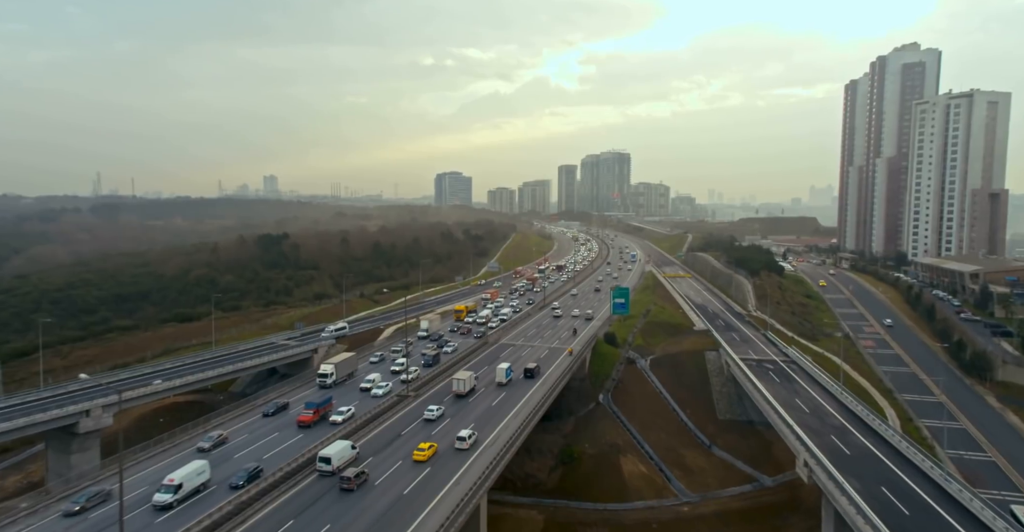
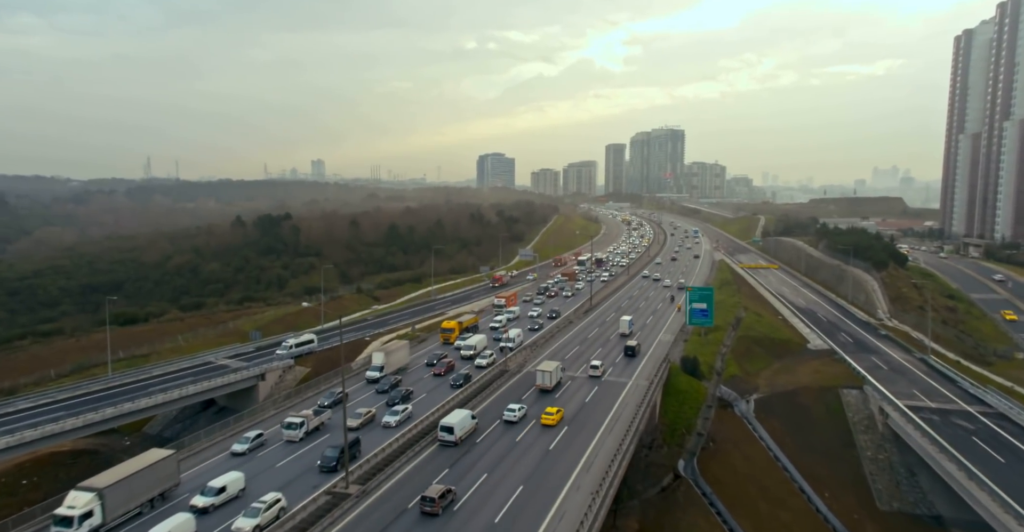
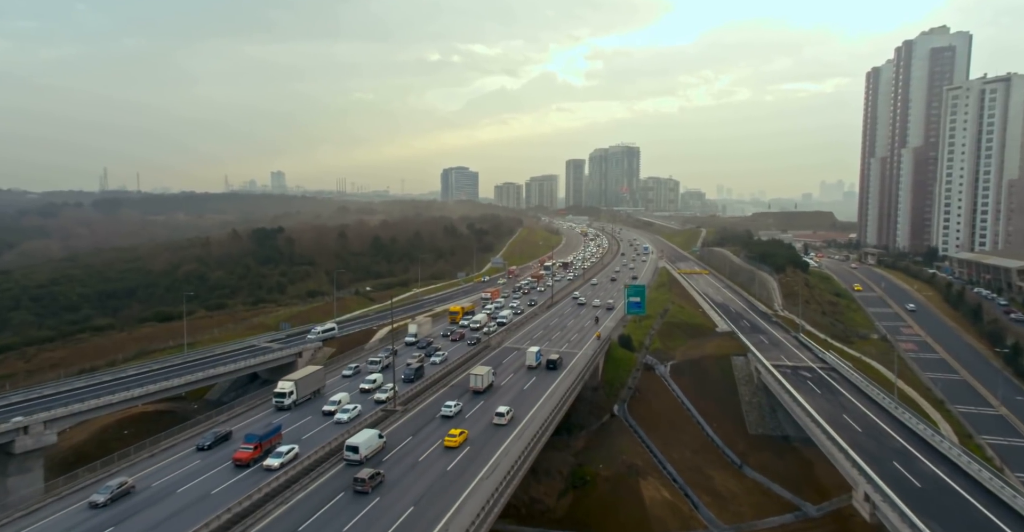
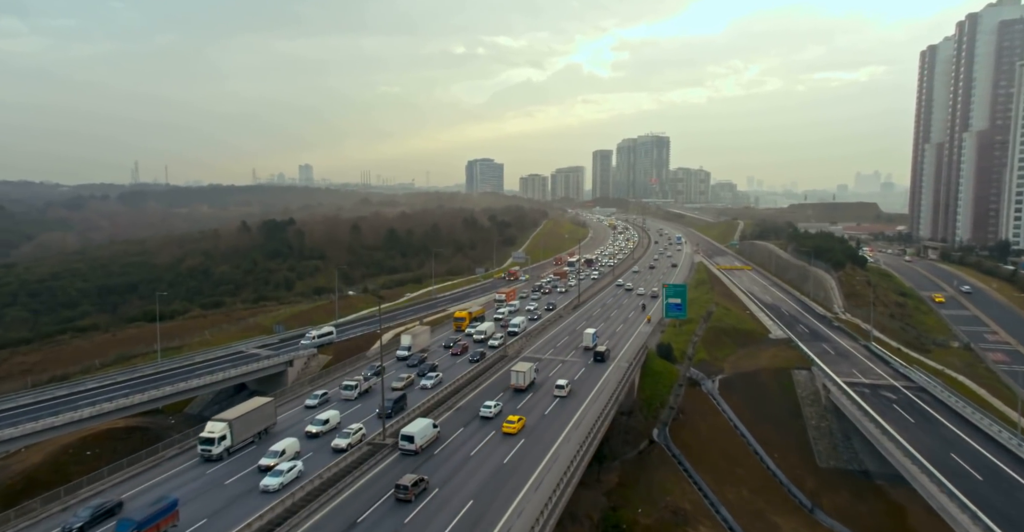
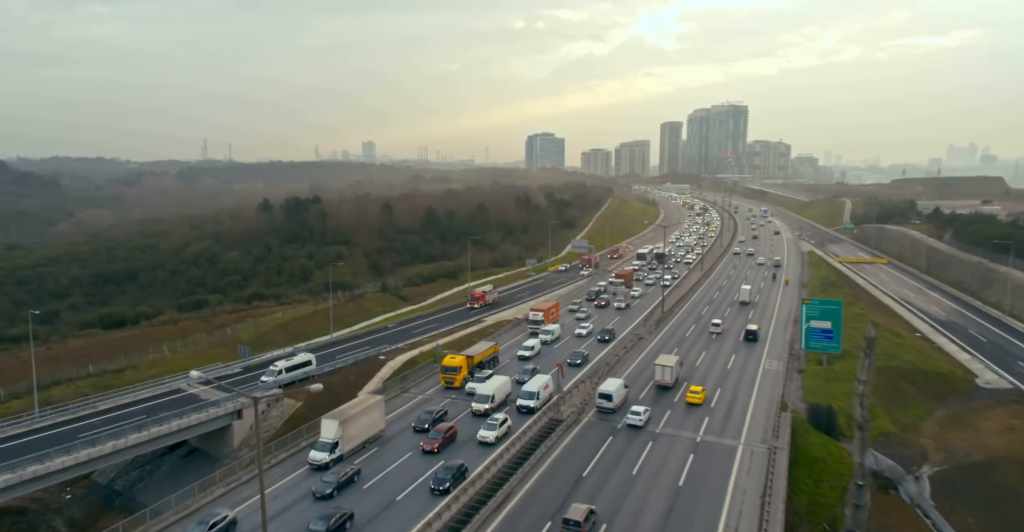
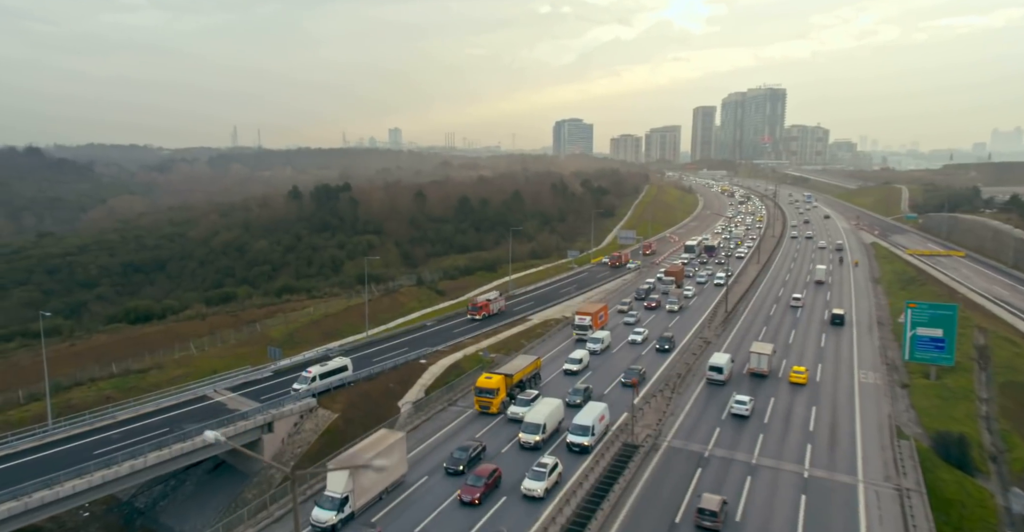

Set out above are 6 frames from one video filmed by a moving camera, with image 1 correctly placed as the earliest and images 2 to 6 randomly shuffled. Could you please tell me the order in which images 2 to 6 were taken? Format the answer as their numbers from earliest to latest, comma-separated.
3, 4, 2, 5, 6
